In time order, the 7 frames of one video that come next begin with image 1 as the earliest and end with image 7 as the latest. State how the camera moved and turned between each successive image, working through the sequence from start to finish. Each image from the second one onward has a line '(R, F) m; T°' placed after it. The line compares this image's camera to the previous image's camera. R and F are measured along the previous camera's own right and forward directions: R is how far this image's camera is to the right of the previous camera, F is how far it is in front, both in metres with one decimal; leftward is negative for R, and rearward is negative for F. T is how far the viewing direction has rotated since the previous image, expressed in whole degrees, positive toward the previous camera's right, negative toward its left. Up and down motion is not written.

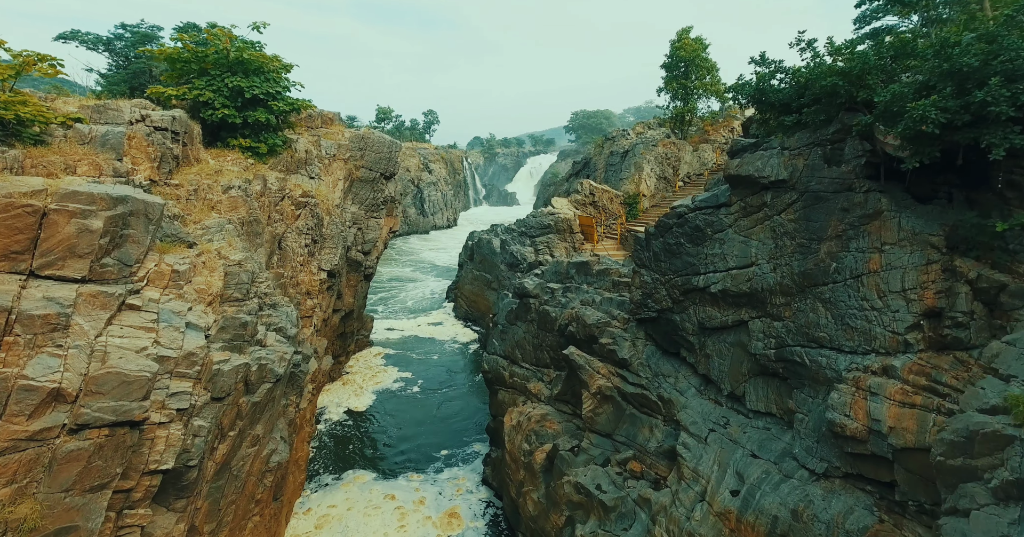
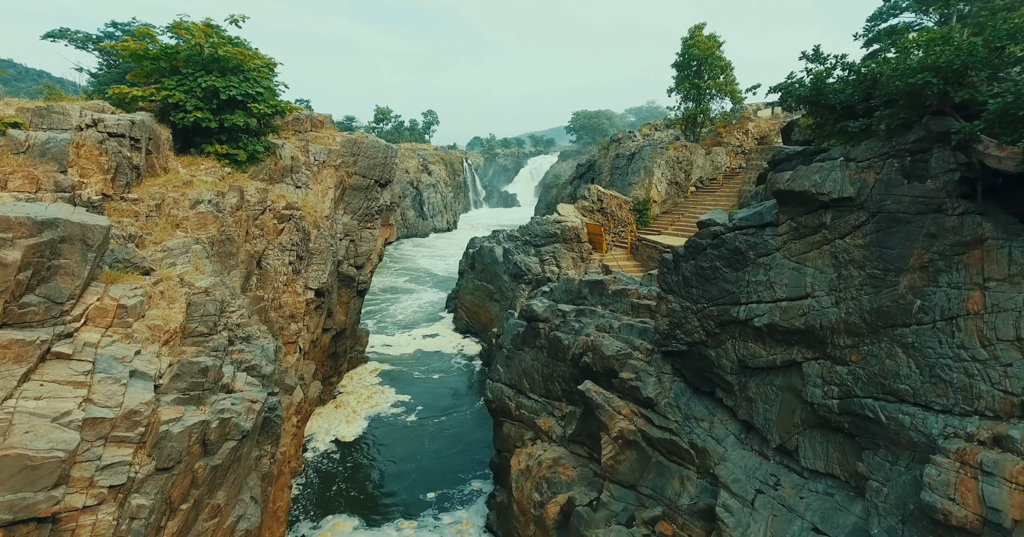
(-0.2, +1.4) m; 0°
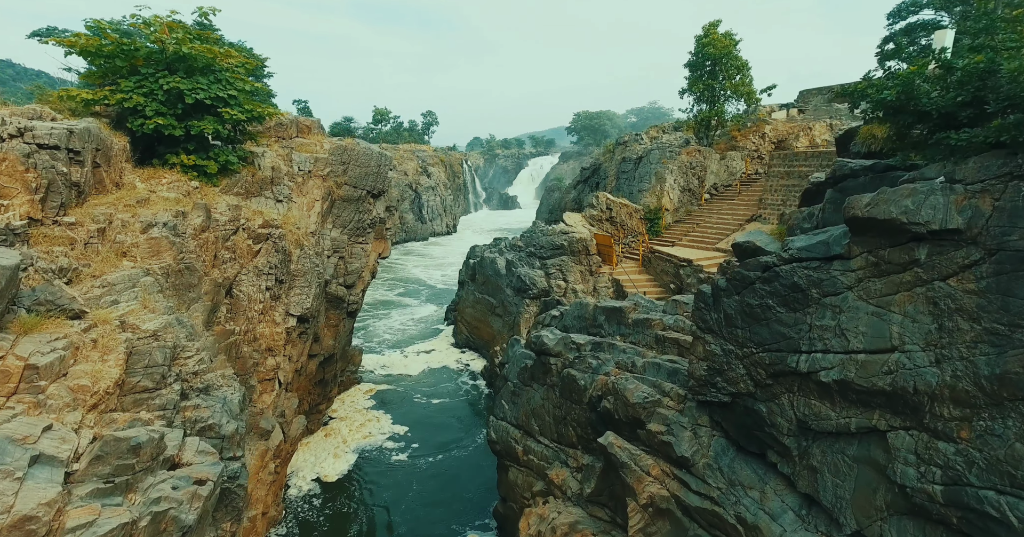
(-0.2, +1.6) m; 0°
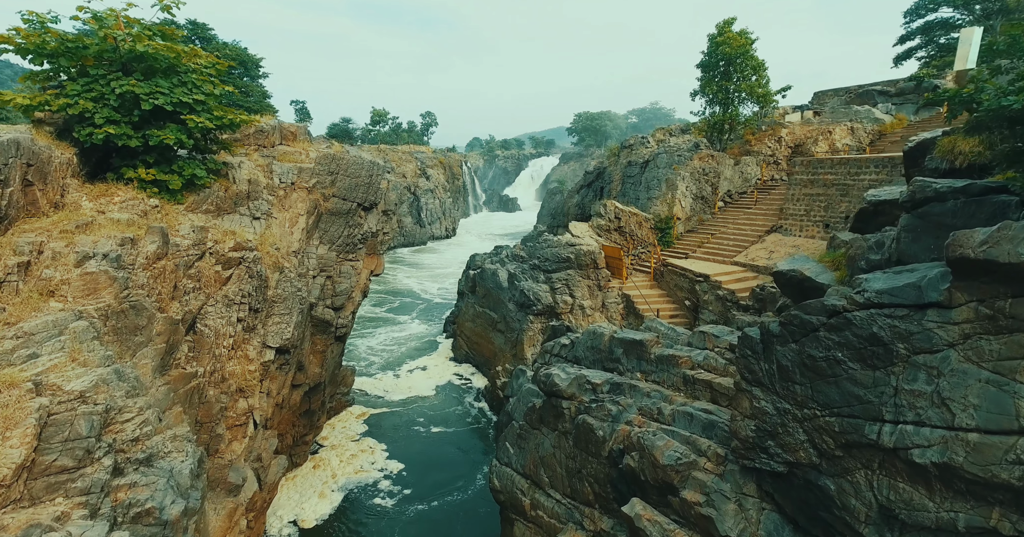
(-0.1, +1.5) m; 0°
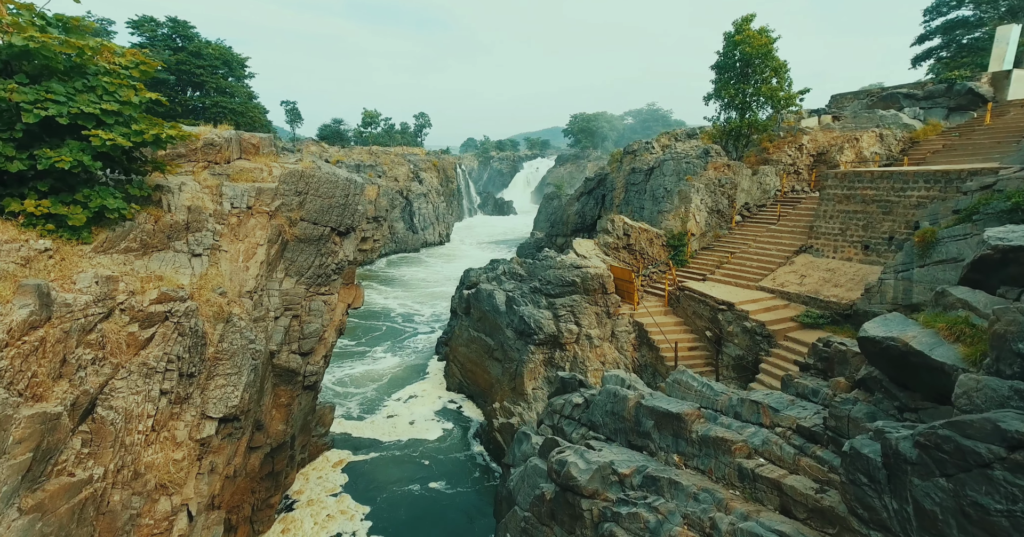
(-0.1, +2.3) m; +1°
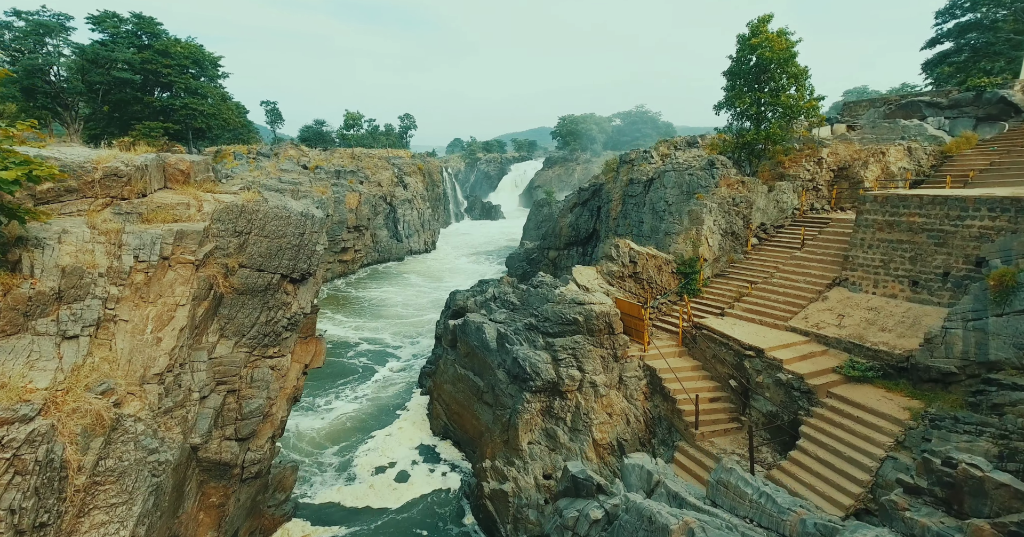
(-0.2, +2.6) m; +1°
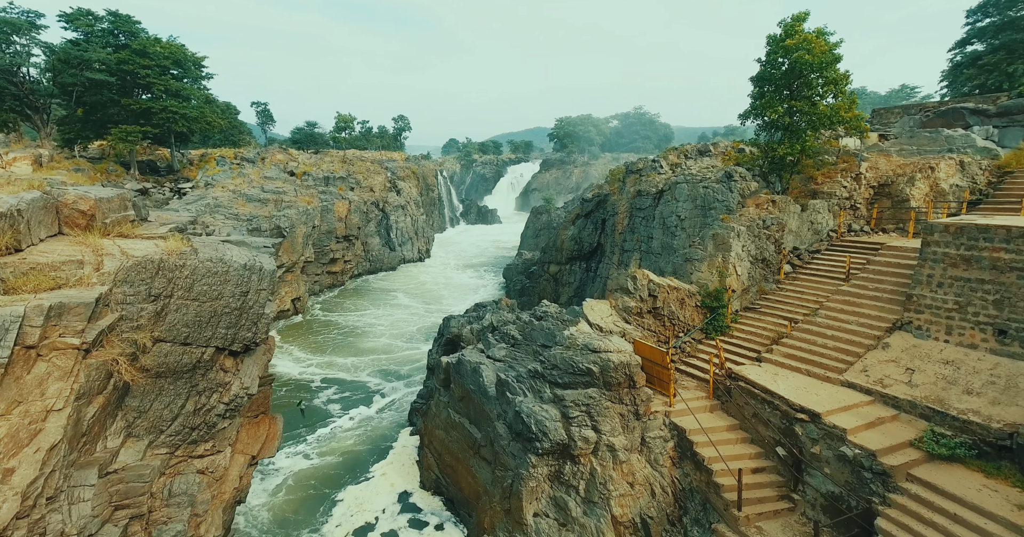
(-0.2, +2.6) m; 0°
